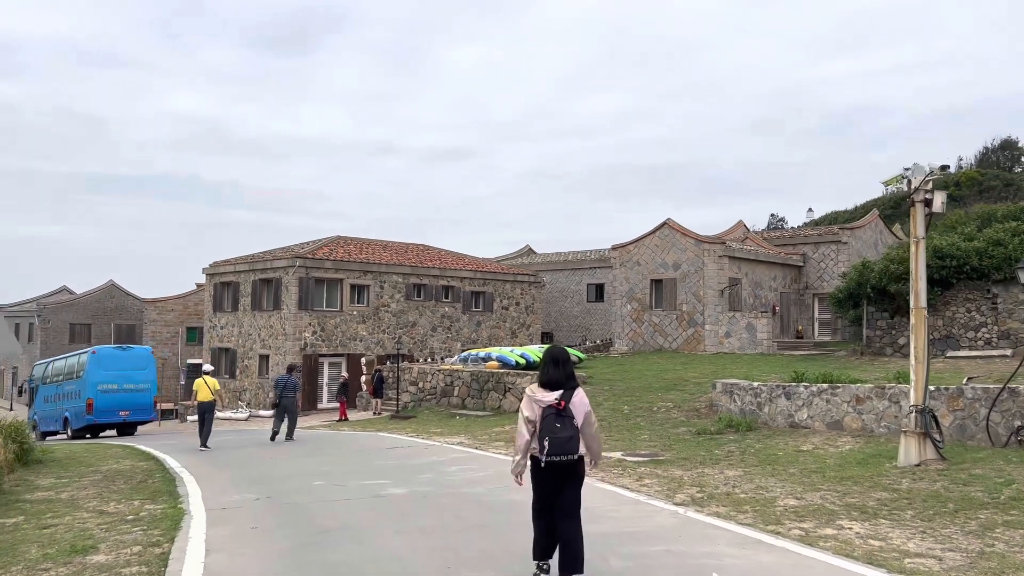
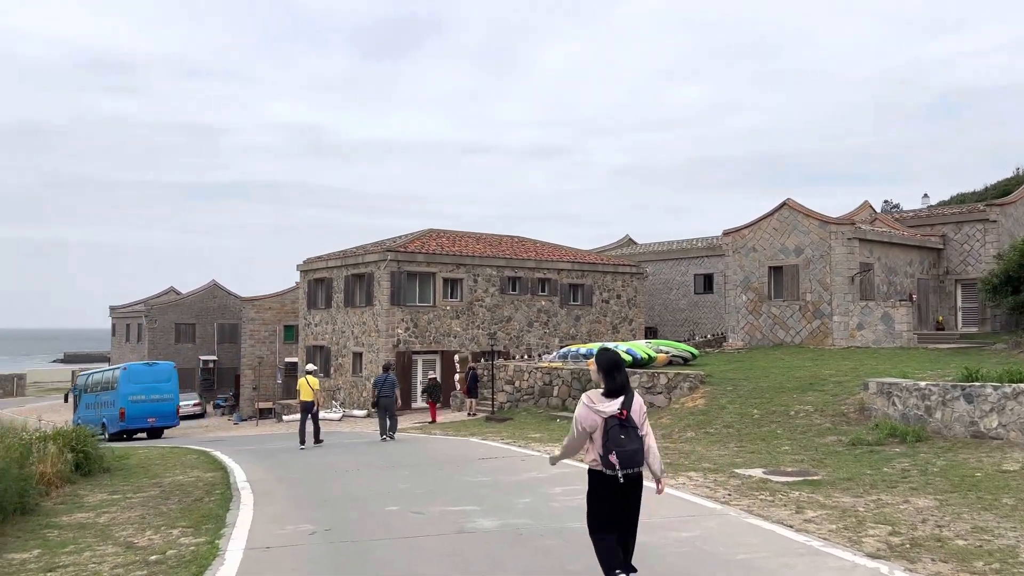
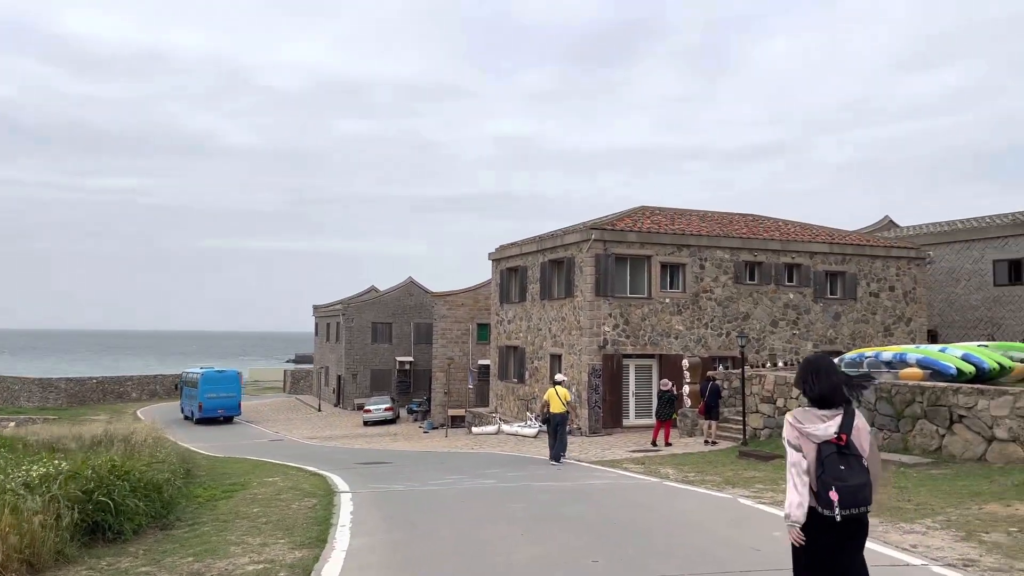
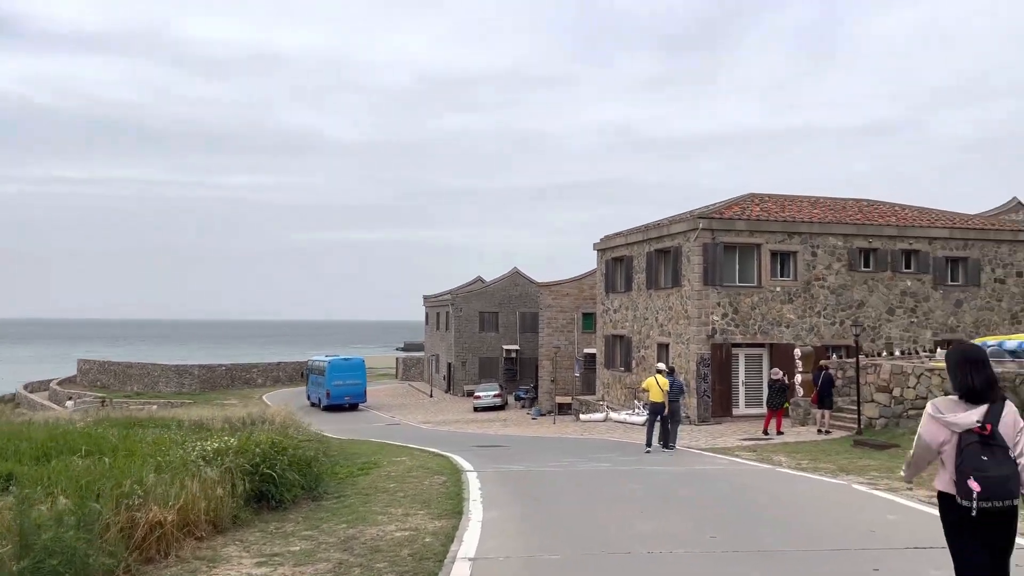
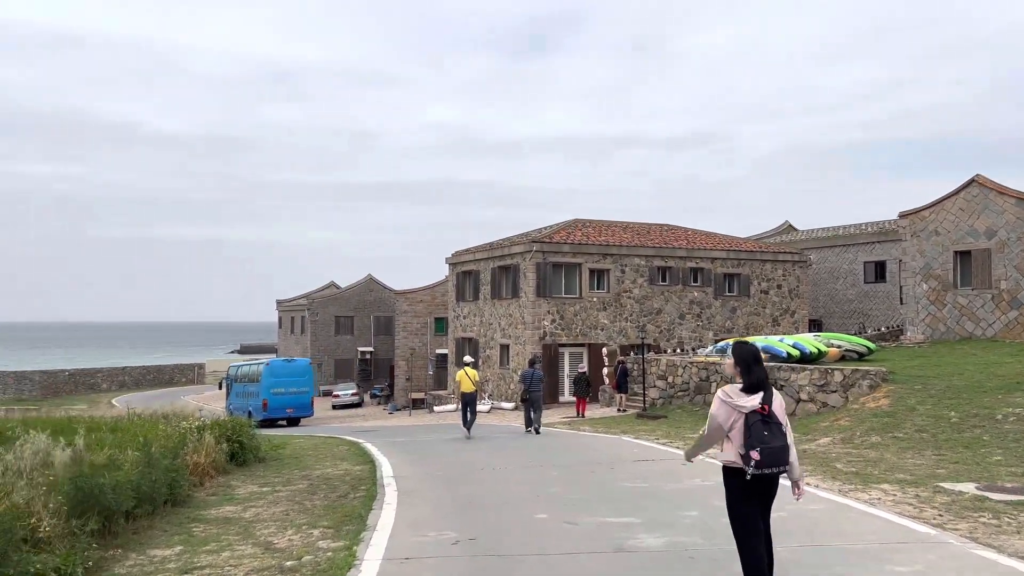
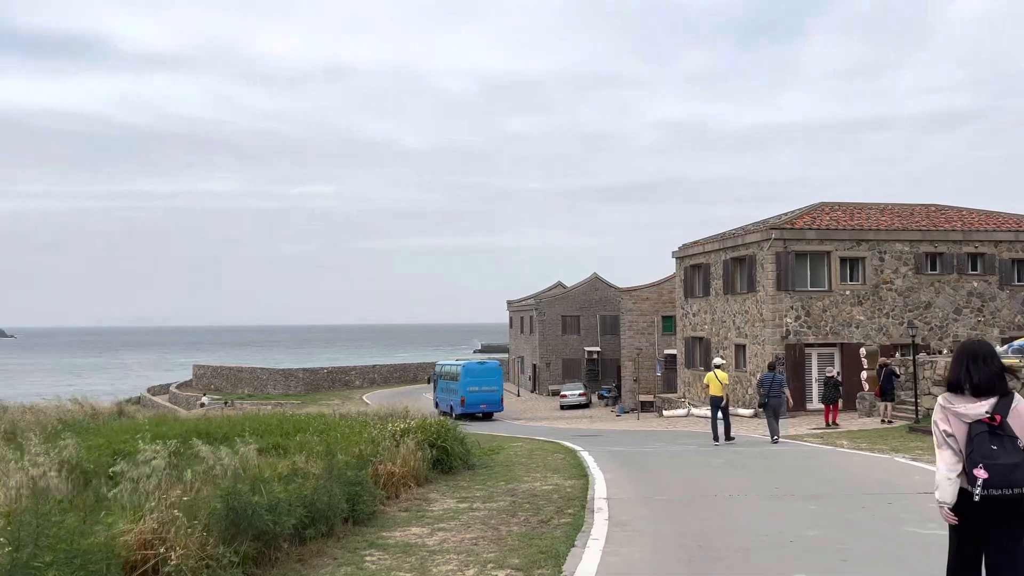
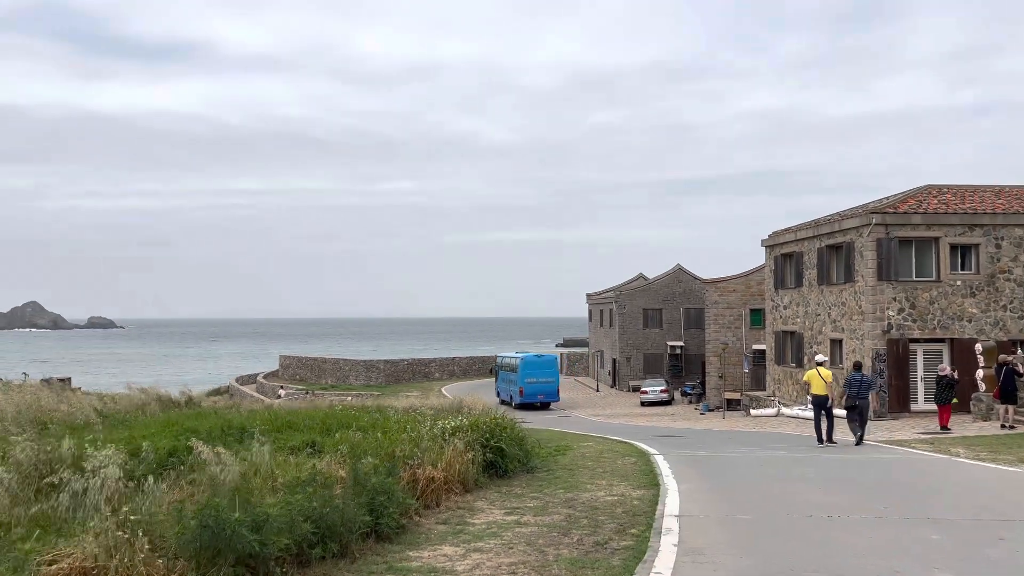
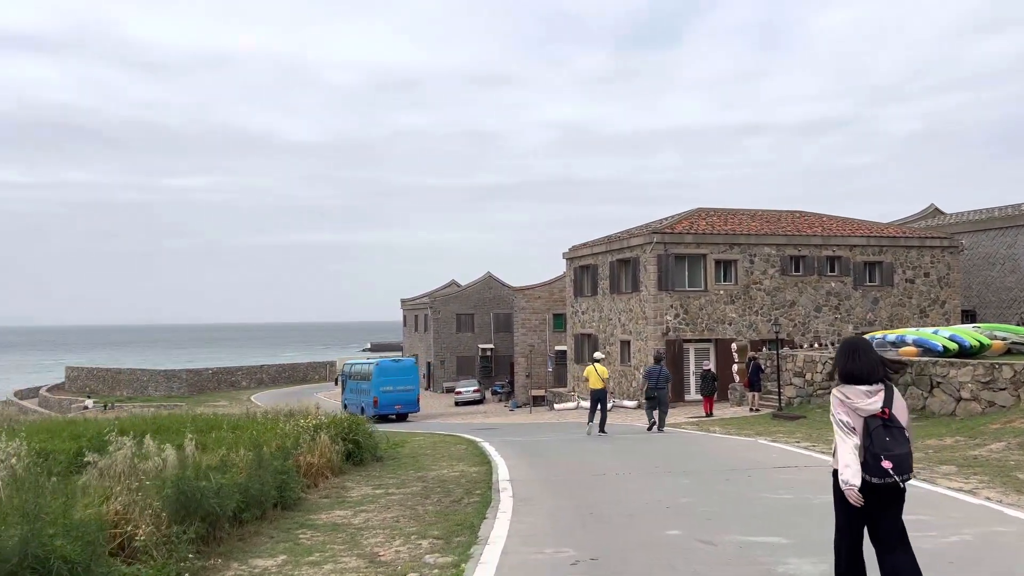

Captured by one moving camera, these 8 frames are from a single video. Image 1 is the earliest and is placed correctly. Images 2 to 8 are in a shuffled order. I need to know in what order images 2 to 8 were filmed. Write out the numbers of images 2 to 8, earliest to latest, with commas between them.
2, 5, 8, 6, 7, 4, 3
